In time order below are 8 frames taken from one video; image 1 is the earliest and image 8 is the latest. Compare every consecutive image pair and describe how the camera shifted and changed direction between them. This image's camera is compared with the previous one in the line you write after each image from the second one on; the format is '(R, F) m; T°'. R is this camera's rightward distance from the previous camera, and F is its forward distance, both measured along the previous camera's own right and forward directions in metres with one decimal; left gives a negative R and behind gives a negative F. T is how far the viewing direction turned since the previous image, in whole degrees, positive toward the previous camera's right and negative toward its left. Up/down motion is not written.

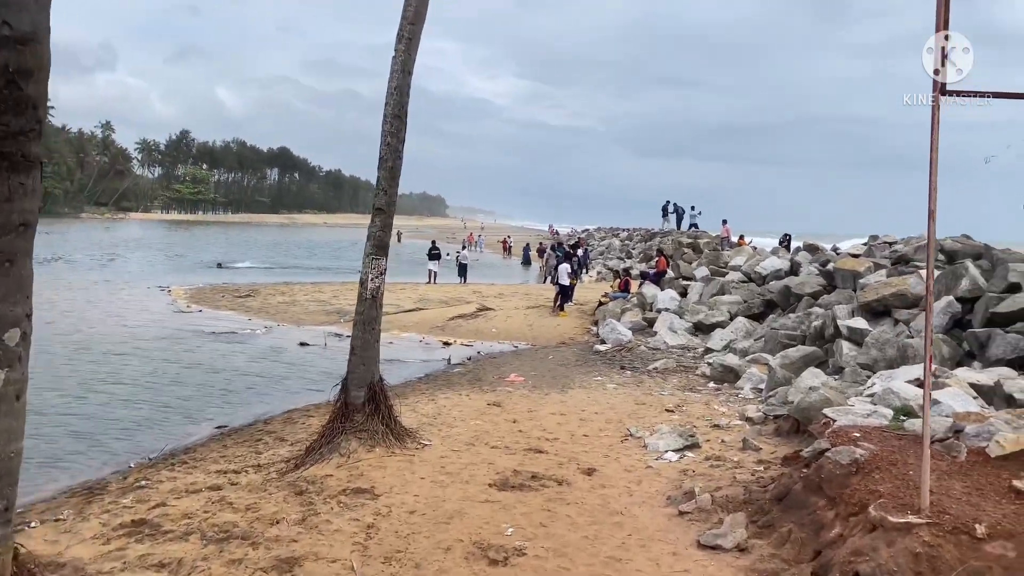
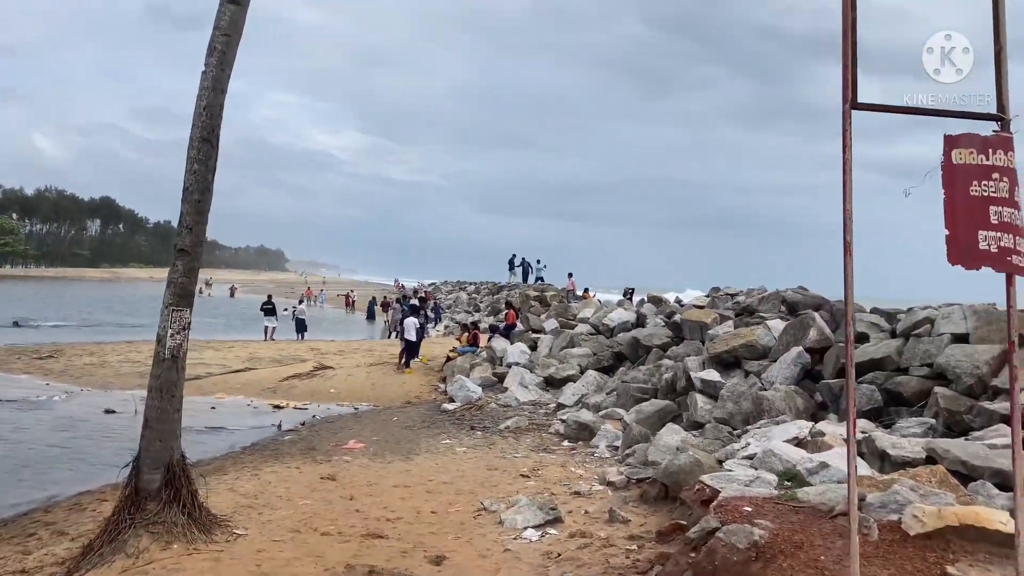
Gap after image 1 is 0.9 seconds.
(+0.1, +0.7) m; +11°
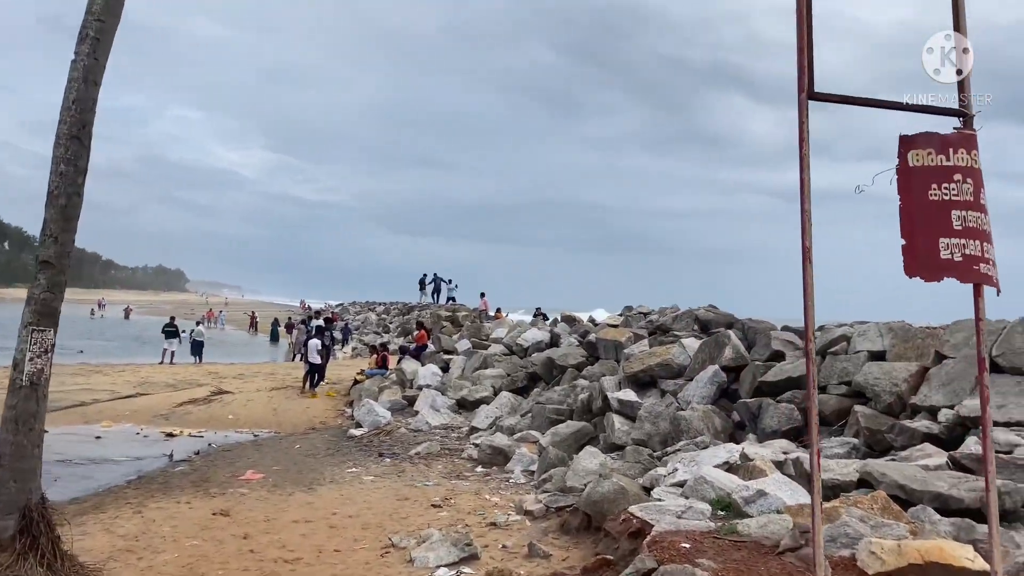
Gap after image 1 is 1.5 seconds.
(0.0, +0.4) m; +6°
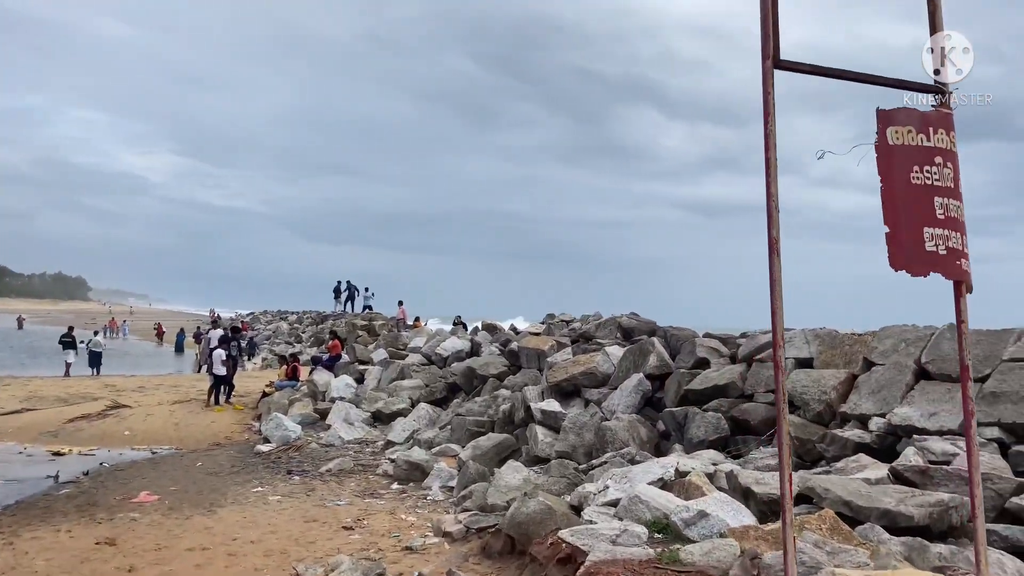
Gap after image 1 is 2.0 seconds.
(0.0, +0.4) m; +6°
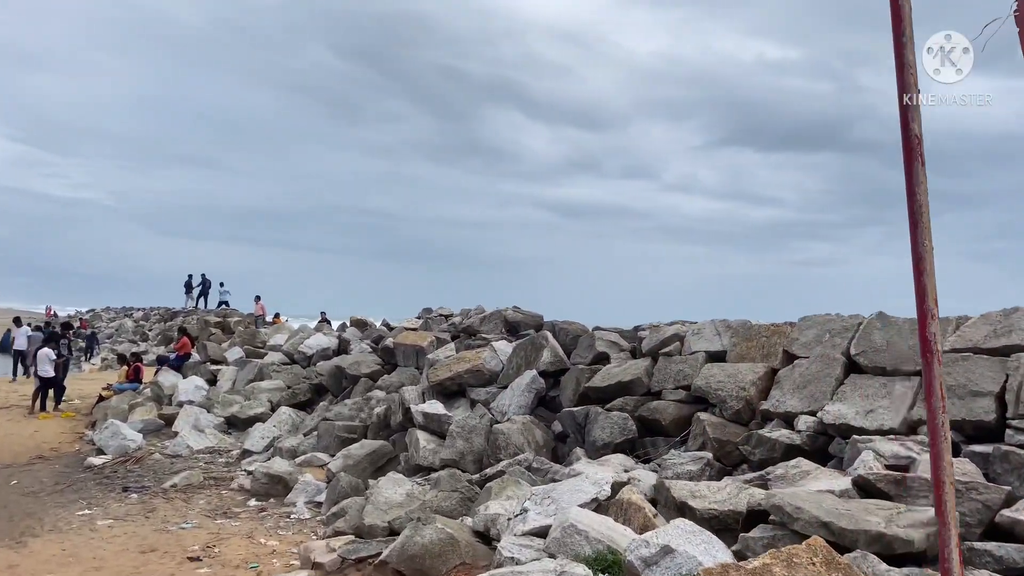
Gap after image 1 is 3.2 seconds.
(-0.1, +0.8) m; +9°
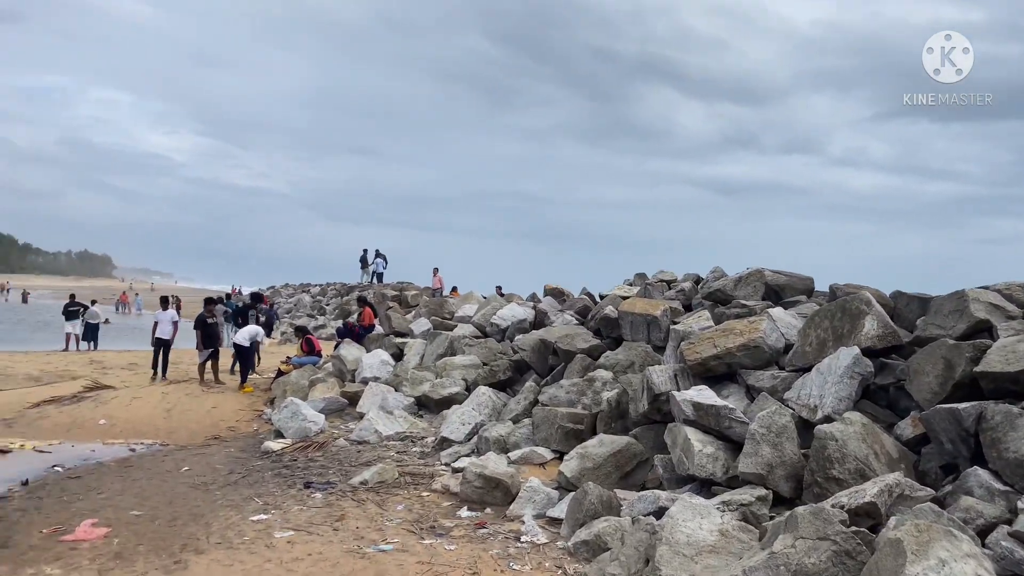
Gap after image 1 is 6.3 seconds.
(-0.9, +1.9) m; -11°
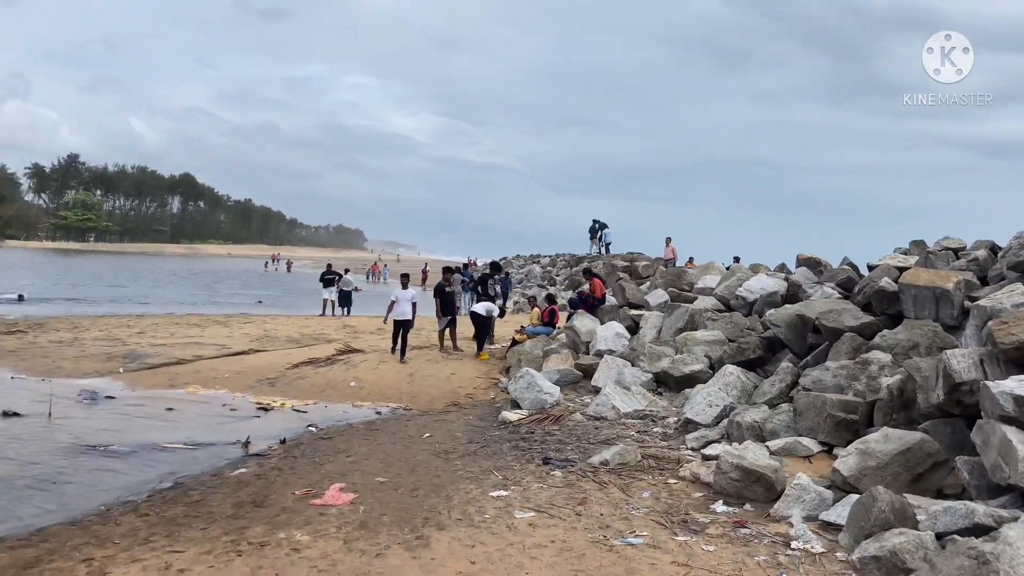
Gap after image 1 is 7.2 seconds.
(-0.2, +0.5) m; -15°
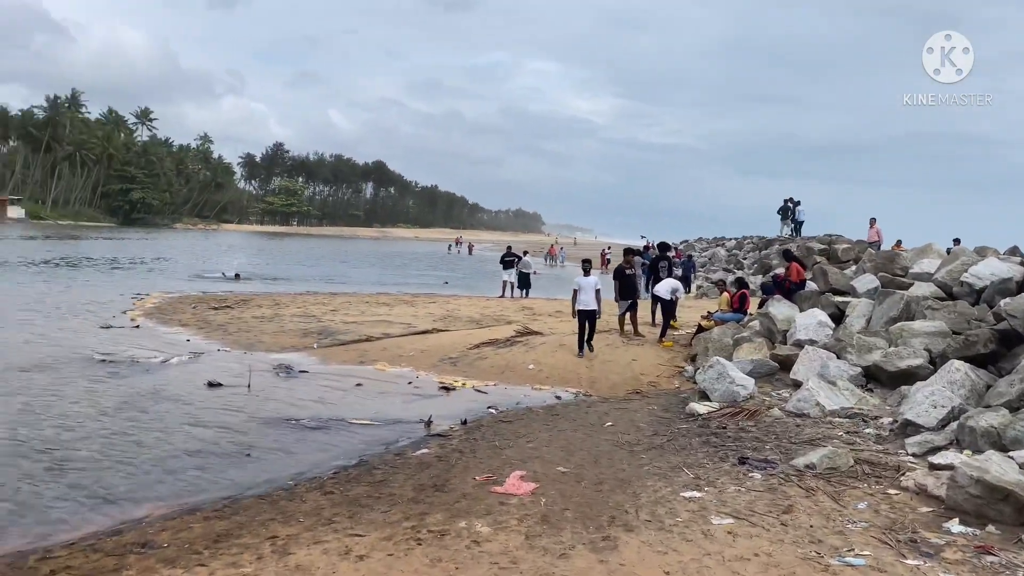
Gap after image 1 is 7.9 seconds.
(-0.1, +0.3) m; -12°
